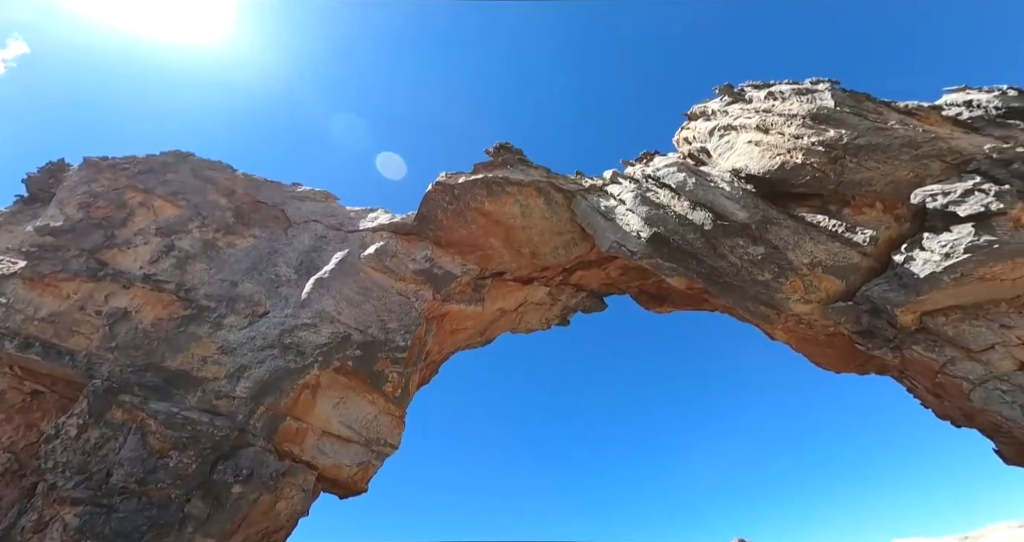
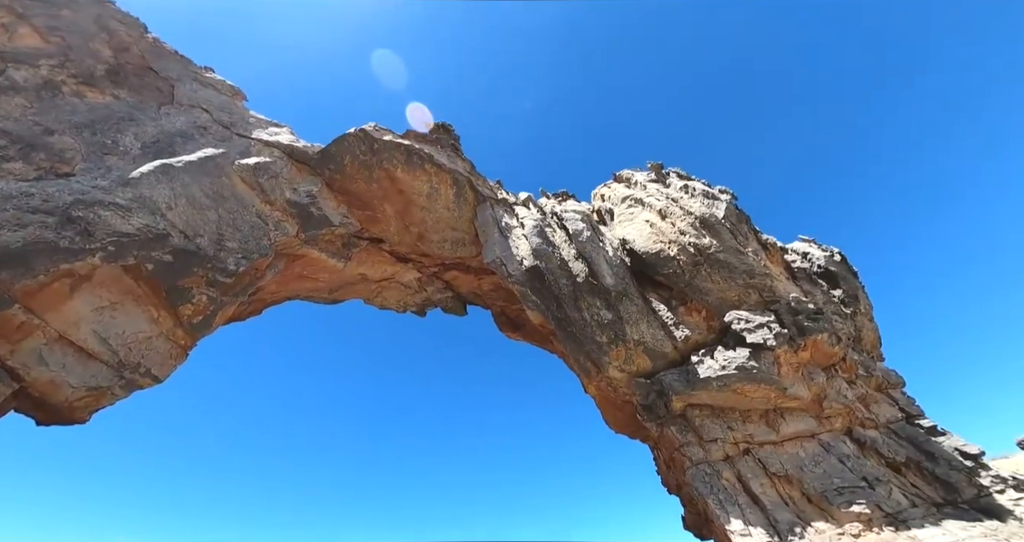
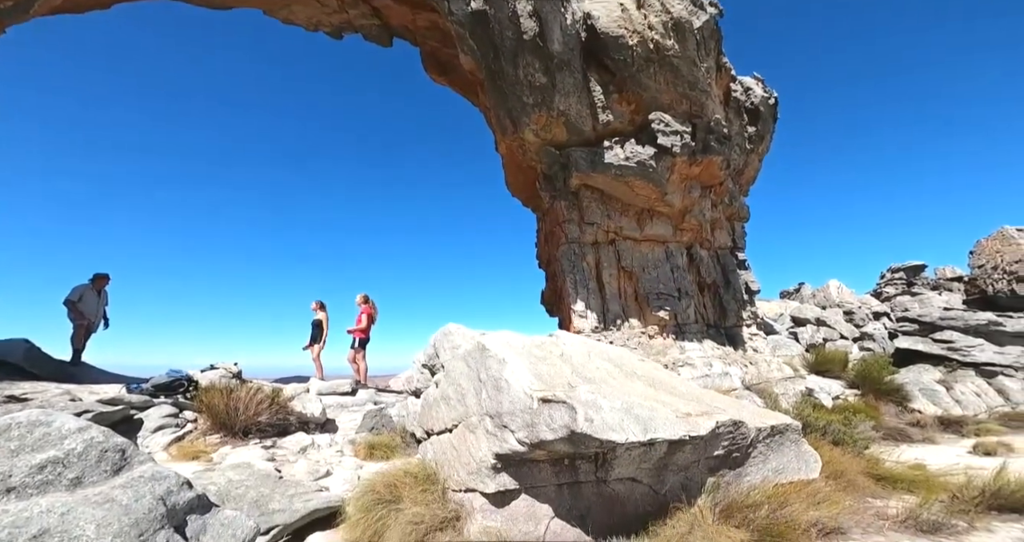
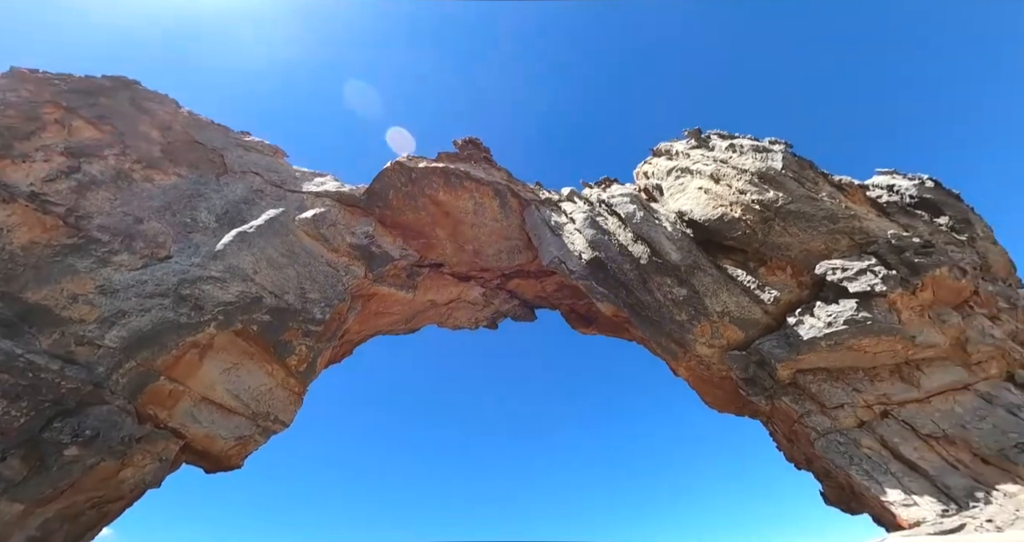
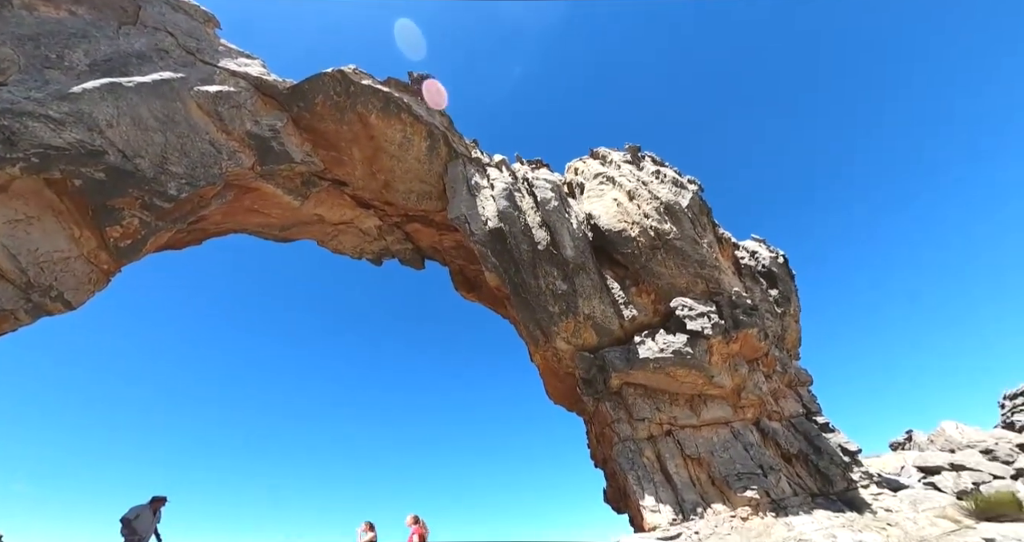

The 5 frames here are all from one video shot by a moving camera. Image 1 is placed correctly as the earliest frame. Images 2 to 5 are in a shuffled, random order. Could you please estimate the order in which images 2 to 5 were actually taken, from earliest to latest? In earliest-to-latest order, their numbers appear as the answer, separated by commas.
4, 2, 5, 3
